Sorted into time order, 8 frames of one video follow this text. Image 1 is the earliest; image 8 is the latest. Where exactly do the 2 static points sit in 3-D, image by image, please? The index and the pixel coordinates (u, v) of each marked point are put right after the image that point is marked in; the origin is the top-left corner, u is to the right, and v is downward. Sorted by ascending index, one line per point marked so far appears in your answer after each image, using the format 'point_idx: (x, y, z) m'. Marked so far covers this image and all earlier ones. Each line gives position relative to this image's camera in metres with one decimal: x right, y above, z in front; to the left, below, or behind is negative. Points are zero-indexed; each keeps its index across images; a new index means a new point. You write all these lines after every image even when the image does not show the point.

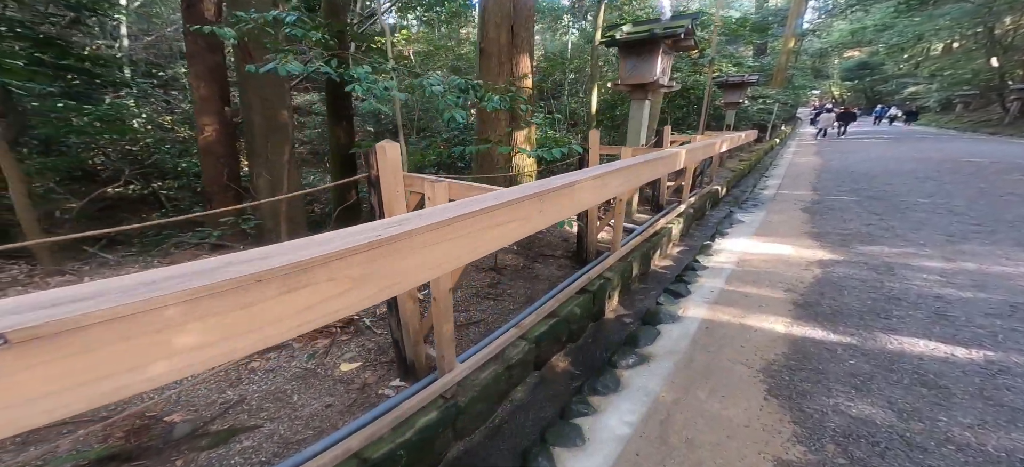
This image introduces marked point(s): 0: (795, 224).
0: (+3.3, +0.1, +4.7) m
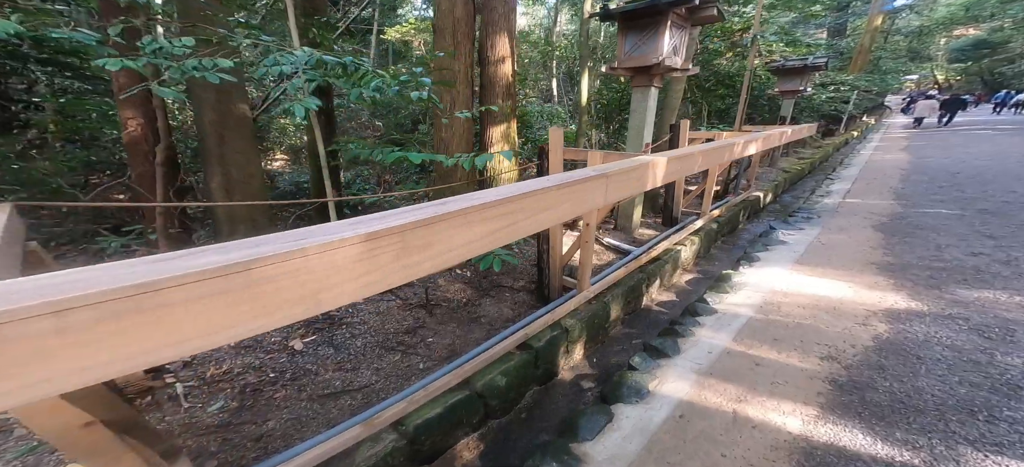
0: (+3.1, -0.2, +3.6) m
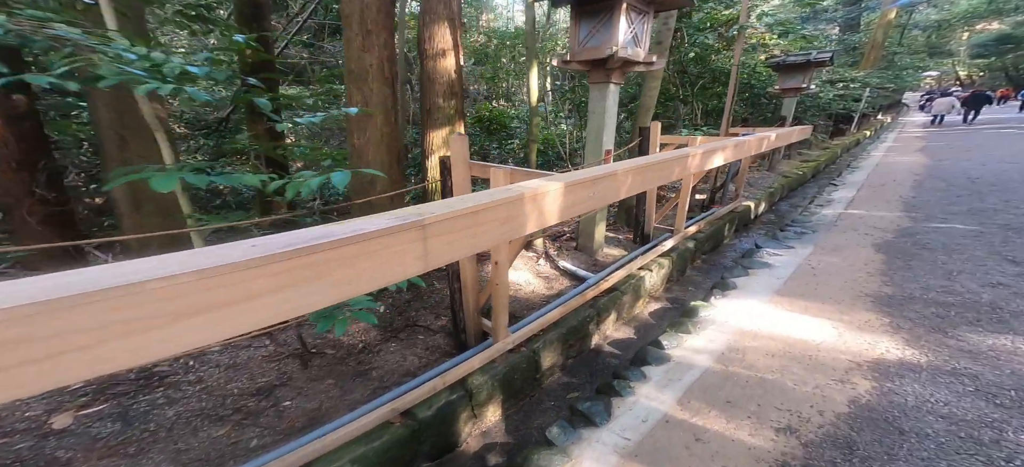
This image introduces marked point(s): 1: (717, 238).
0: (+2.6, -0.3, +3.1) m
1: (+2.2, 0.0, +4.3) m
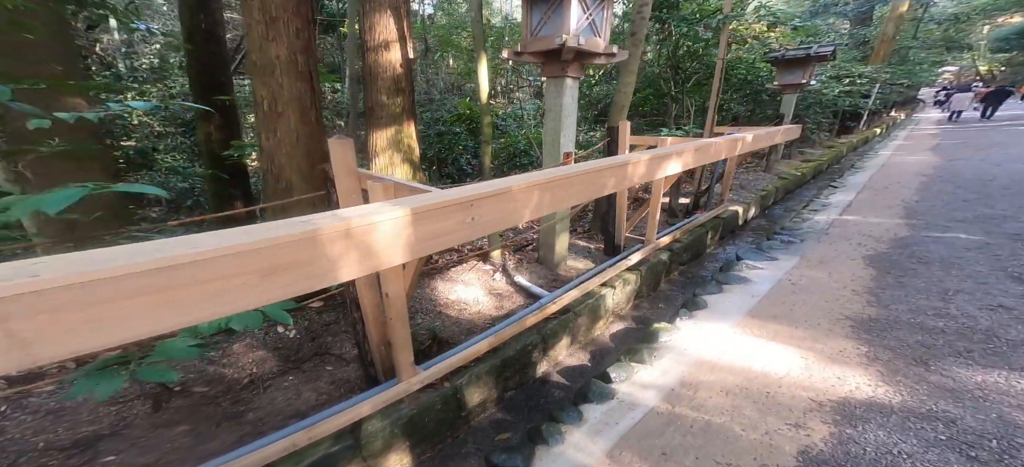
0: (+2.3, -0.4, +2.8) m
1: (+1.9, -0.1, +4.0) m
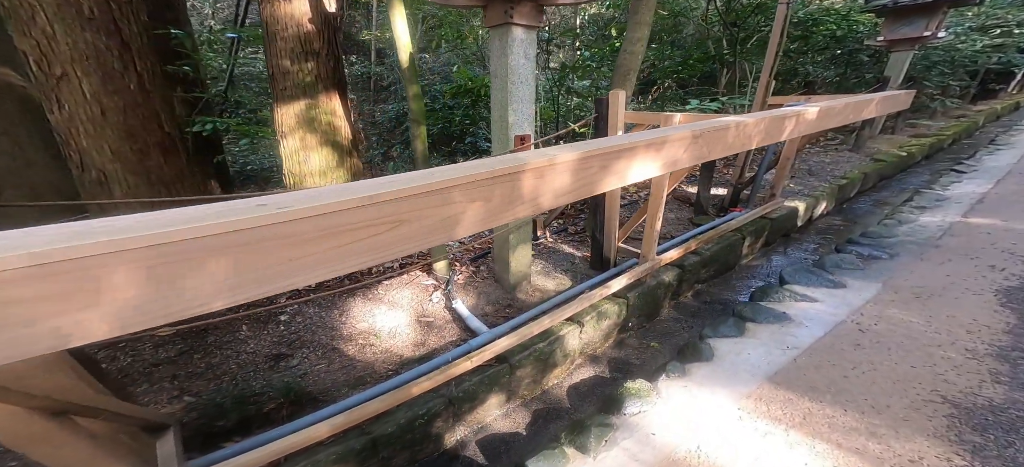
0: (+1.8, -0.6, +1.8) m
1: (+1.6, -0.2, +3.0) m
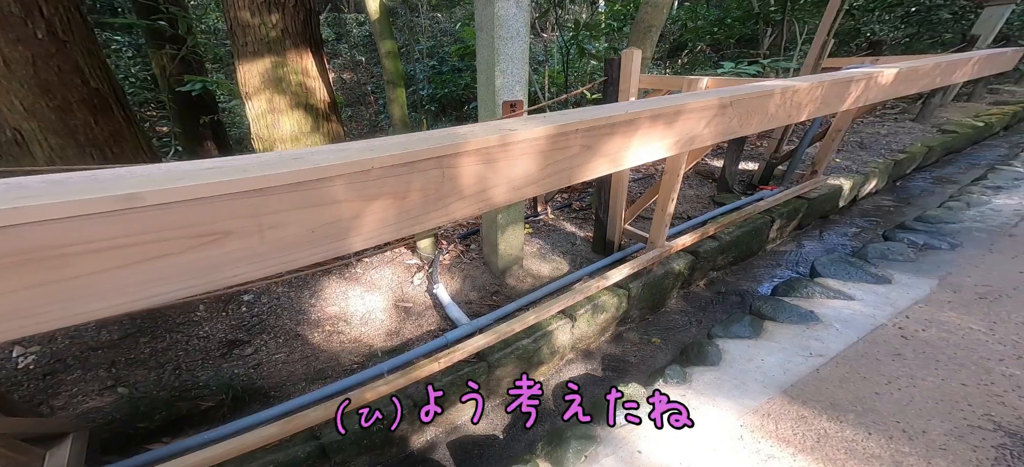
0: (+1.7, -0.6, +1.5) m
1: (+1.6, -0.1, +2.6) m
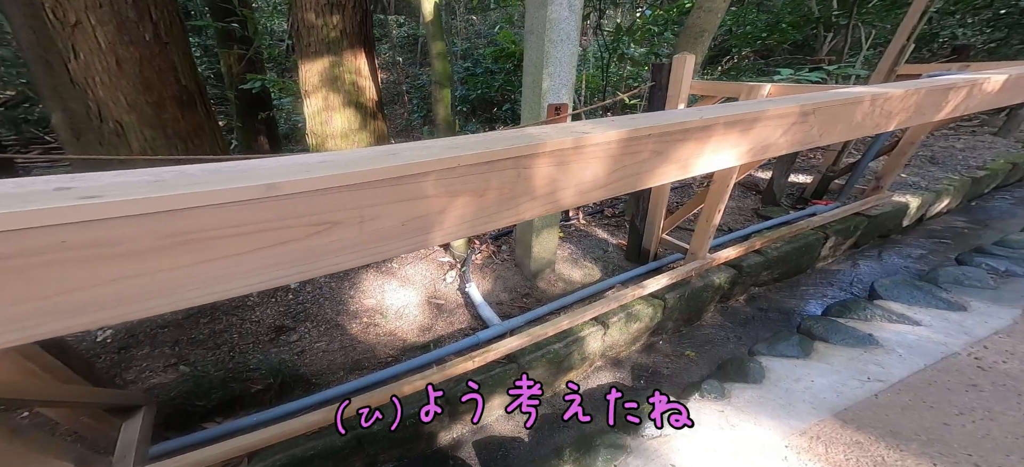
0: (+1.8, -0.7, +1.4) m
1: (+1.8, -0.2, +2.6) m
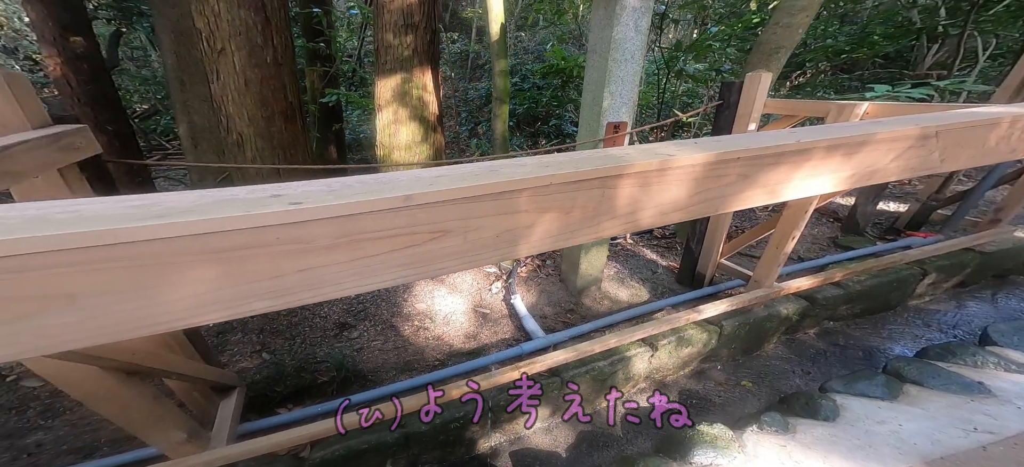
0: (+2.0, -0.8, +1.2) m
1: (+2.1, -0.4, +2.4) m
